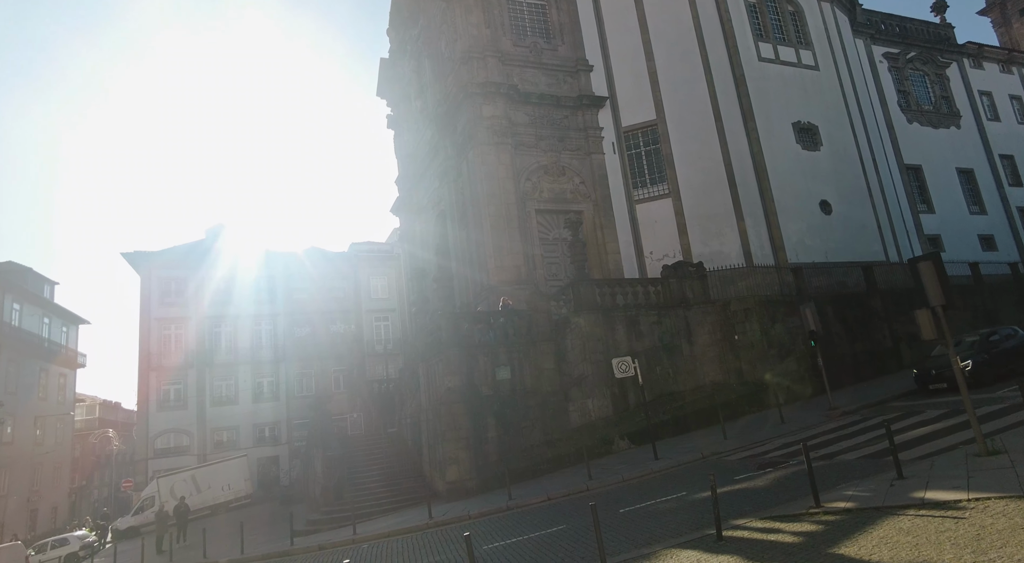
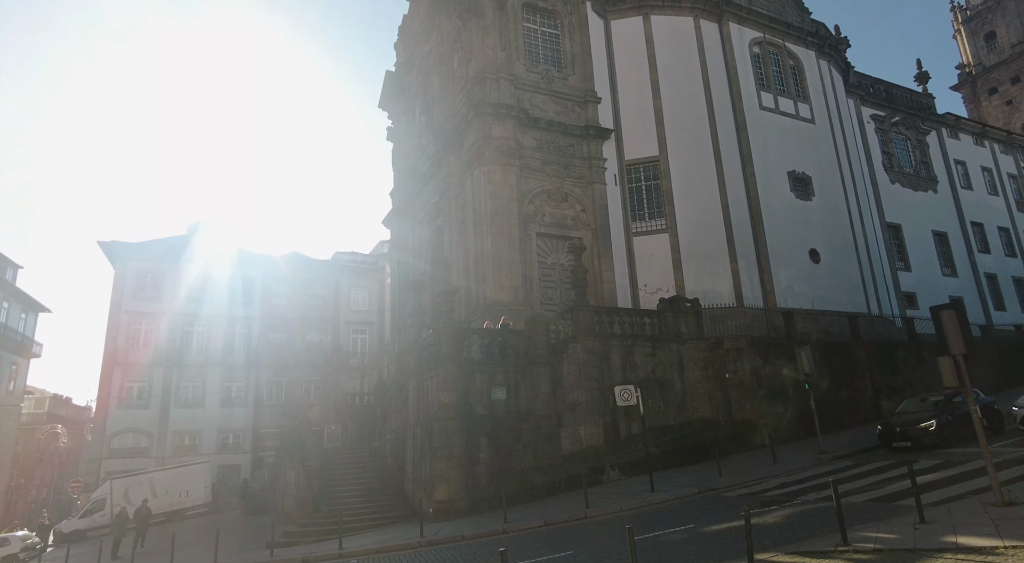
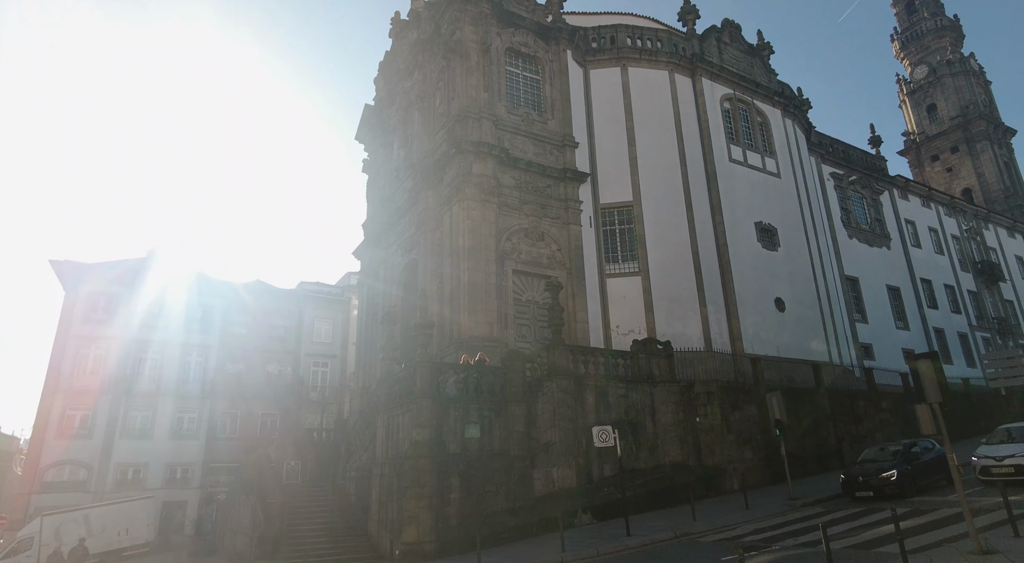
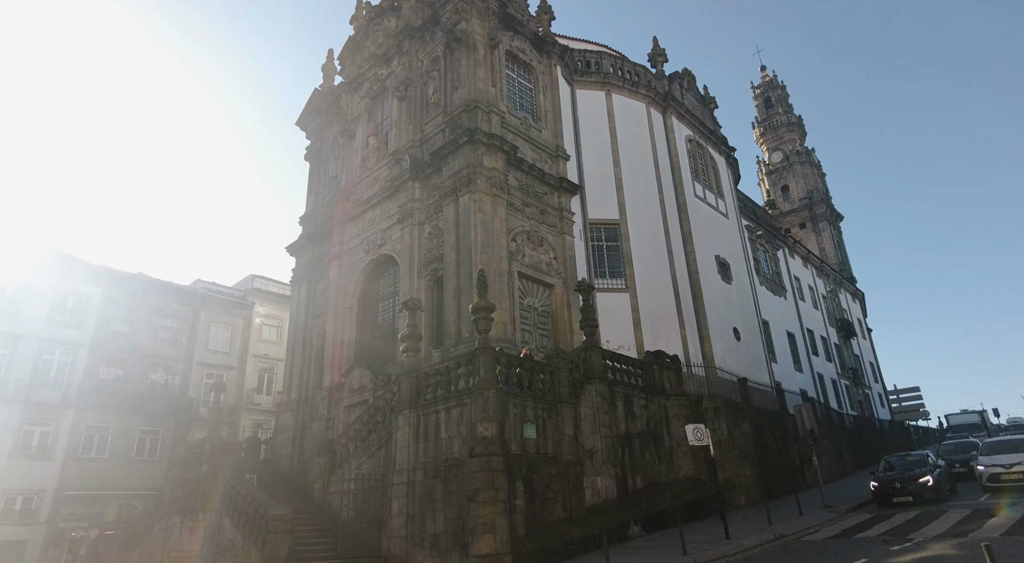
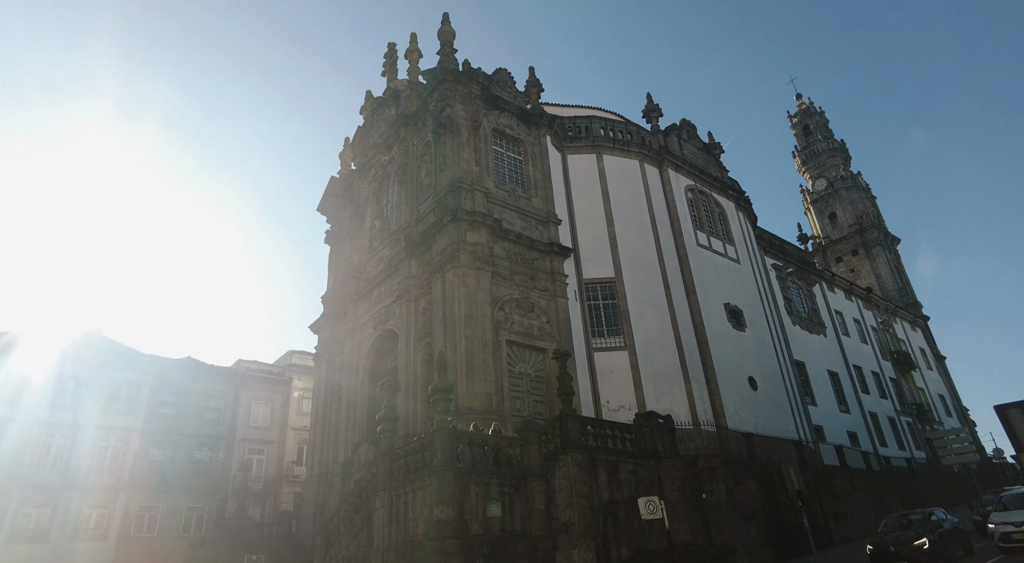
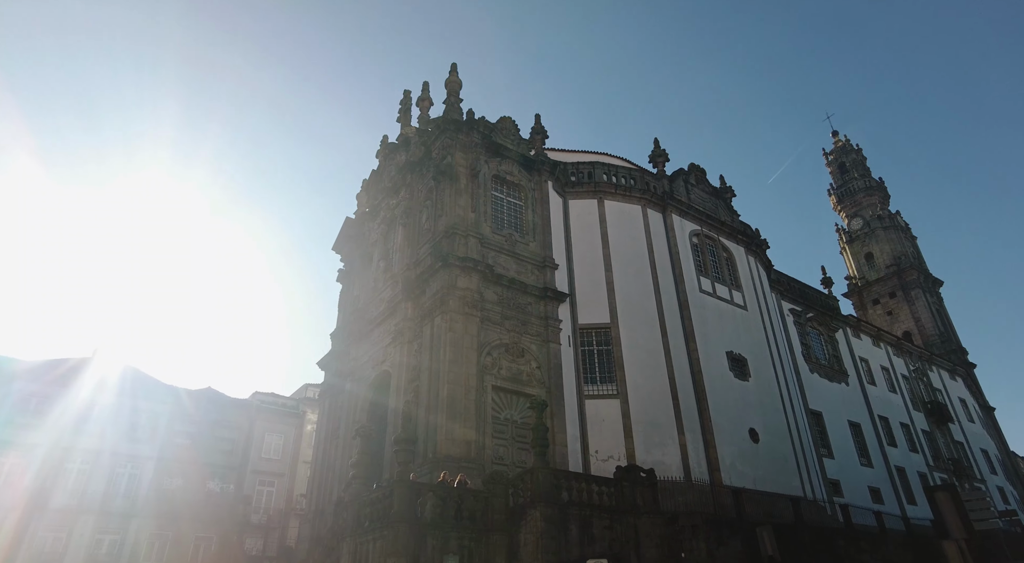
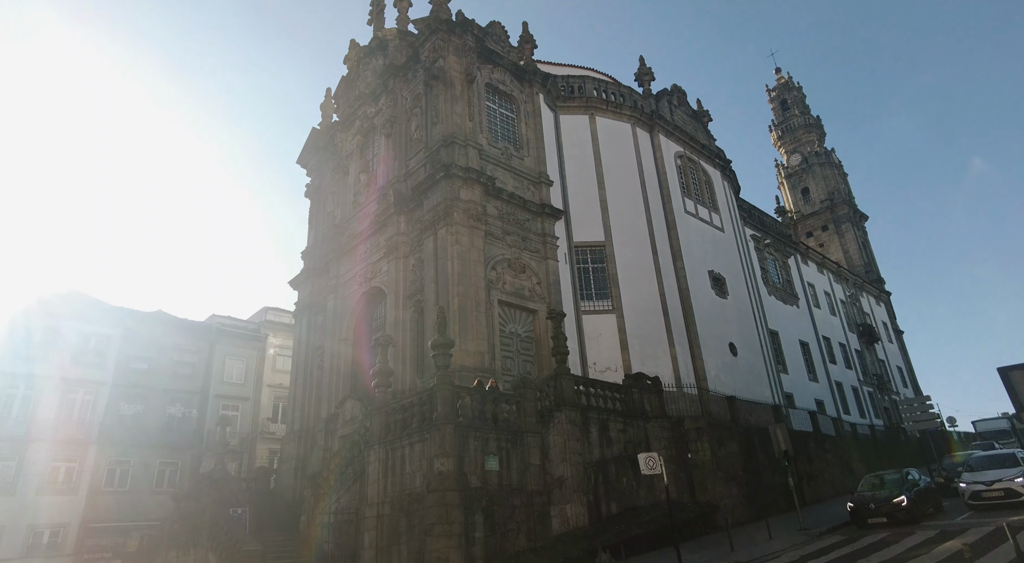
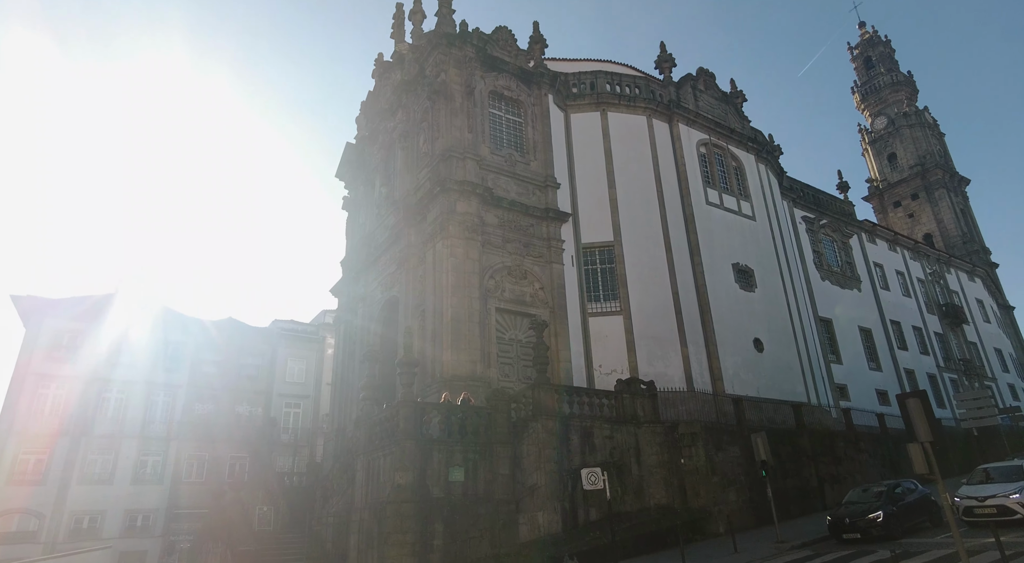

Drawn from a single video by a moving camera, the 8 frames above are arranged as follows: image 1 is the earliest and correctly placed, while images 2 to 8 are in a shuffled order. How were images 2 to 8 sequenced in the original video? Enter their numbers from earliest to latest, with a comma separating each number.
2, 3, 8, 6, 5, 7, 4
